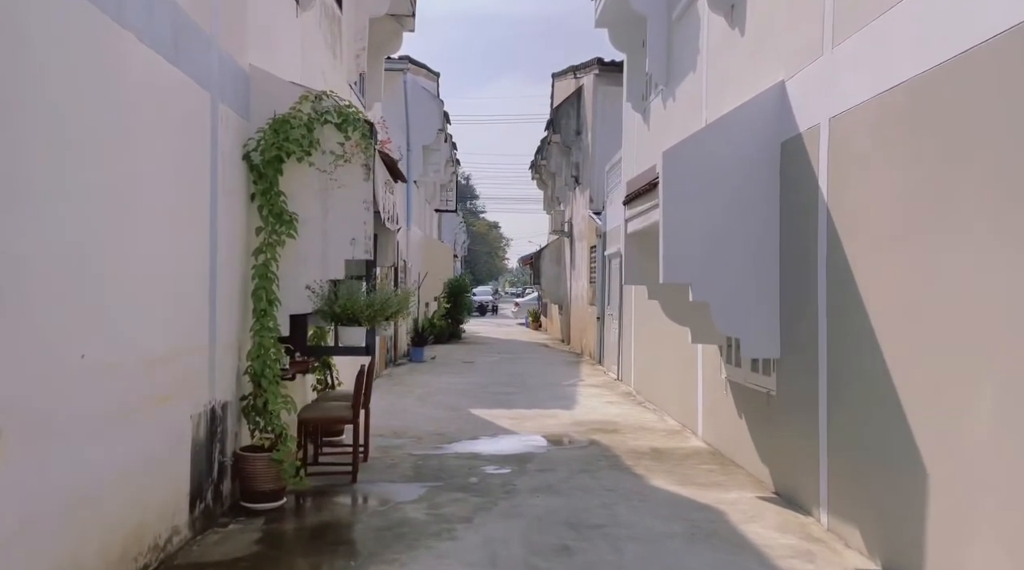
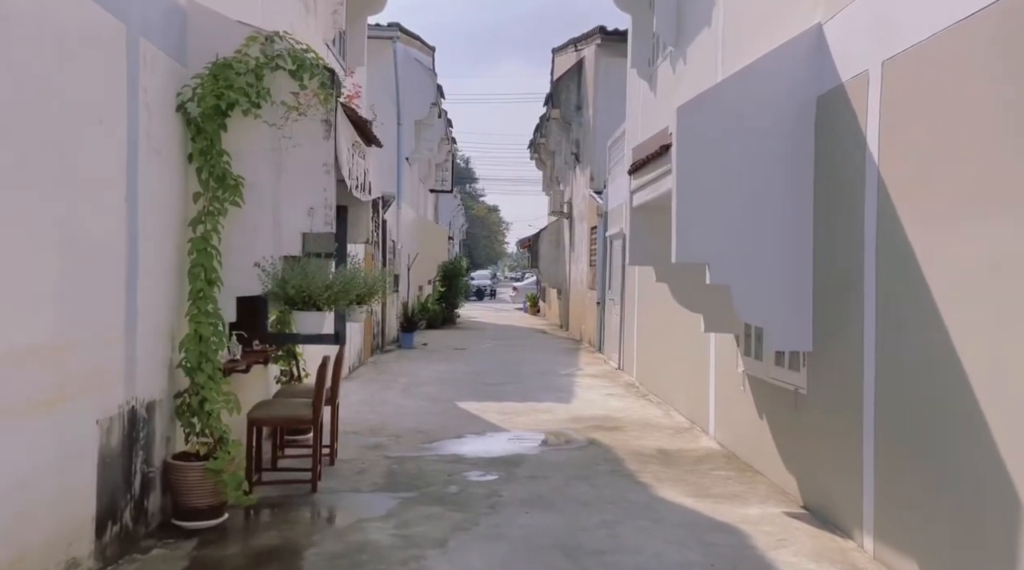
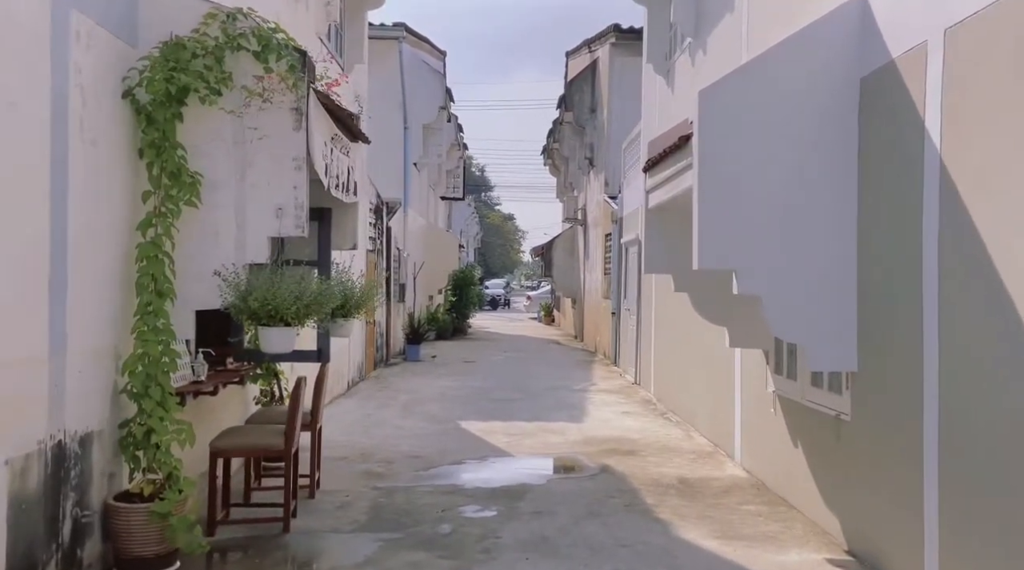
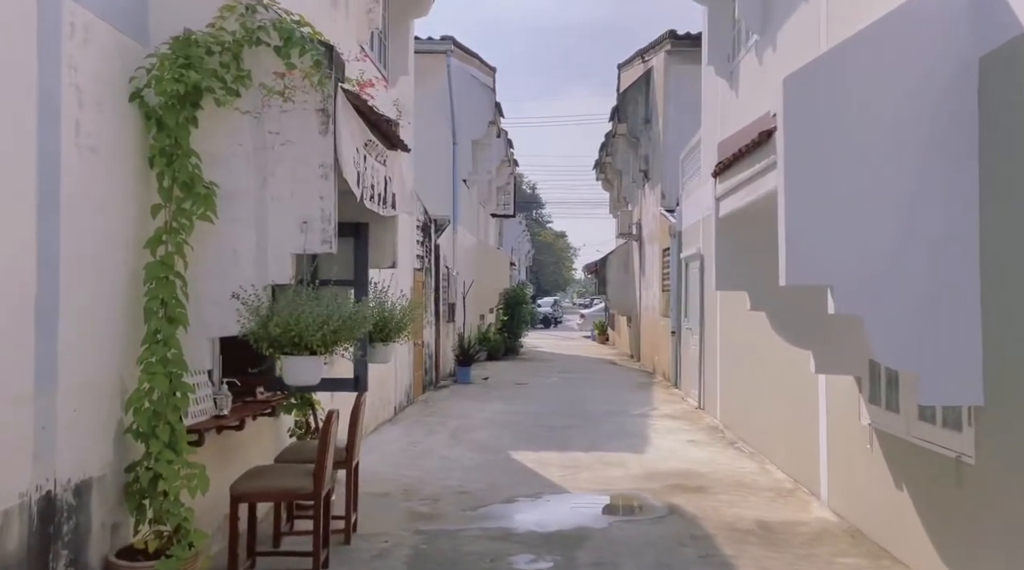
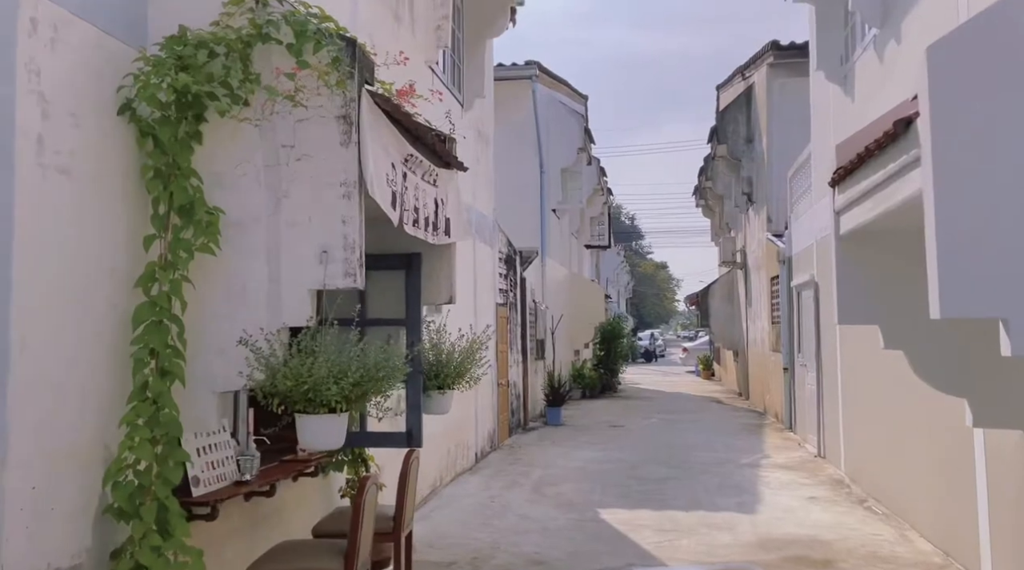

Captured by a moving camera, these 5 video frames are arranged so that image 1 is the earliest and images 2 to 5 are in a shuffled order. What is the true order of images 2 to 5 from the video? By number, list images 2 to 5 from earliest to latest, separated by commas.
2, 3, 4, 5
